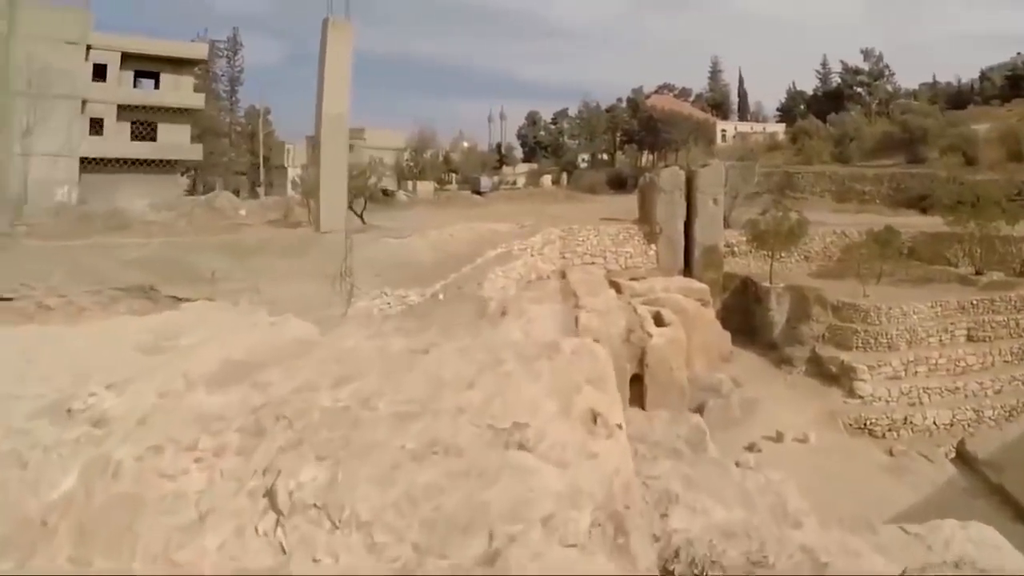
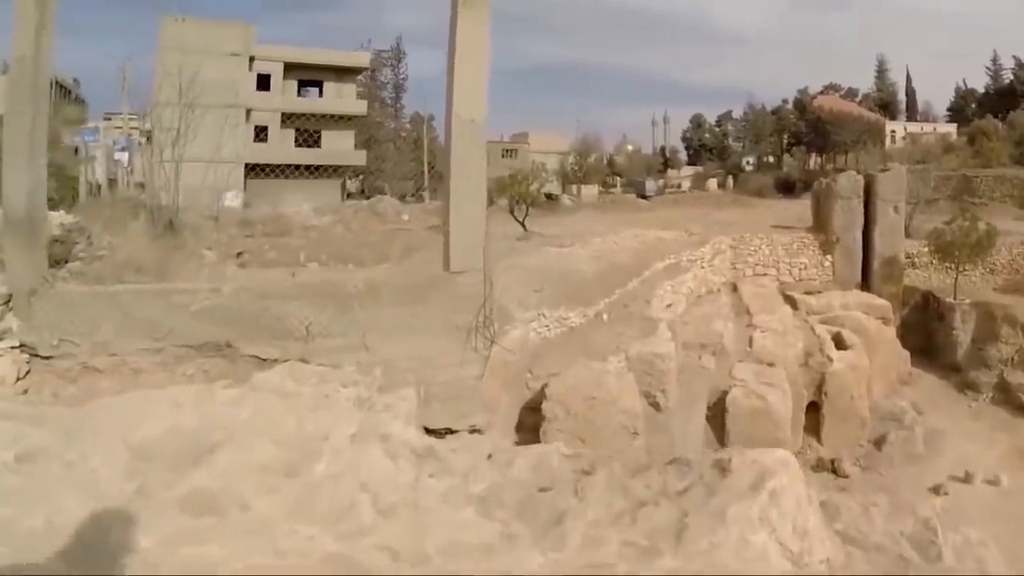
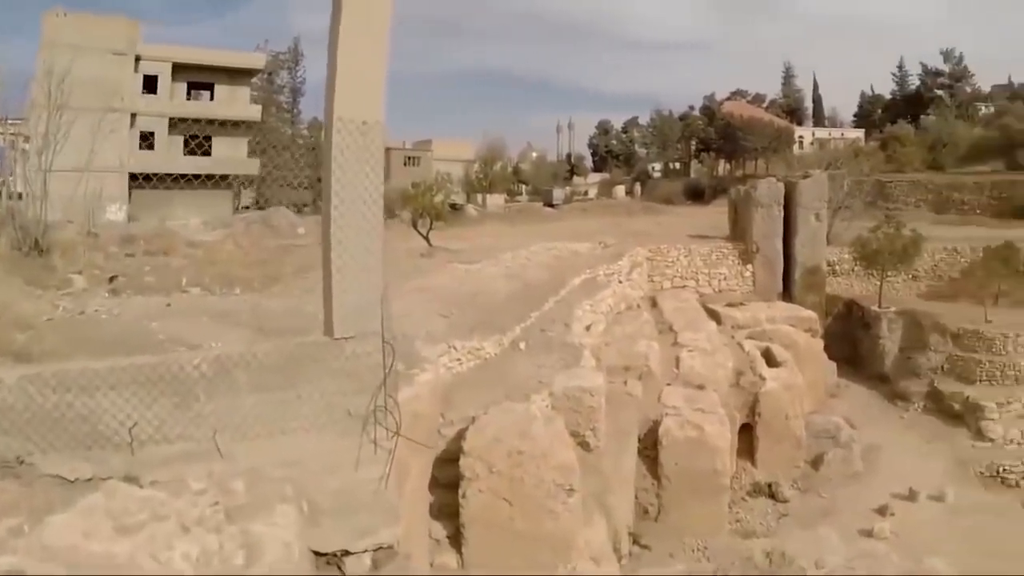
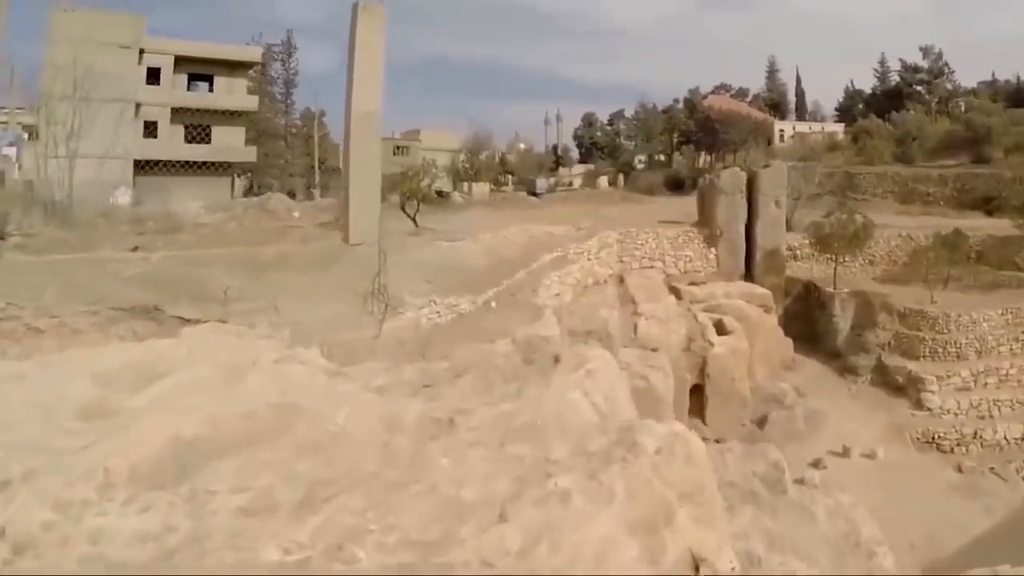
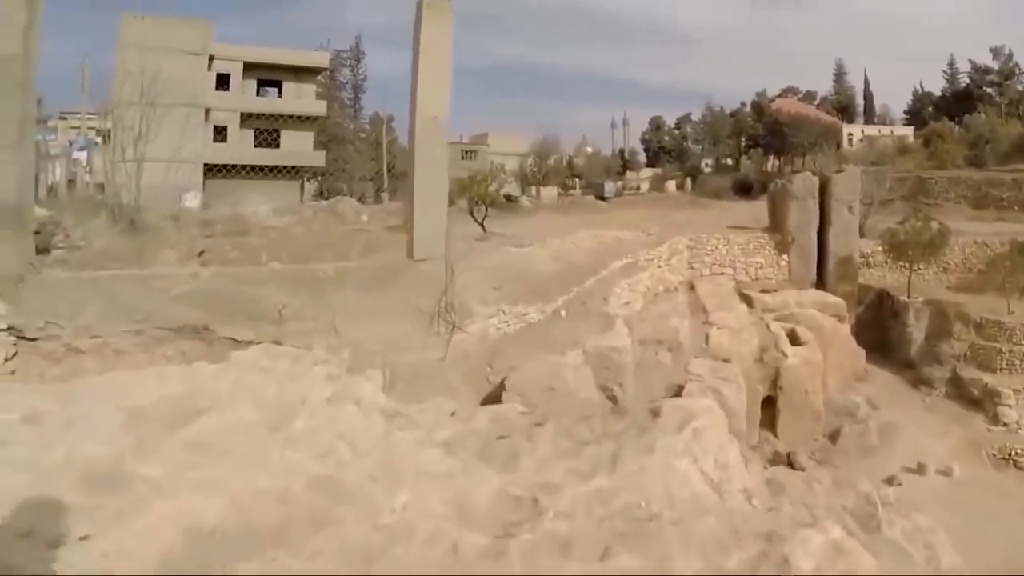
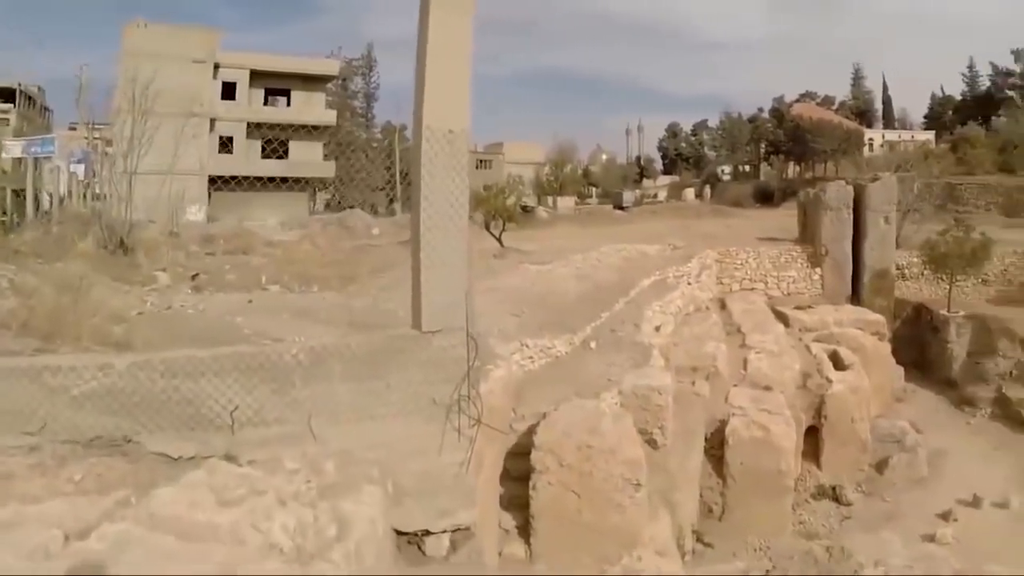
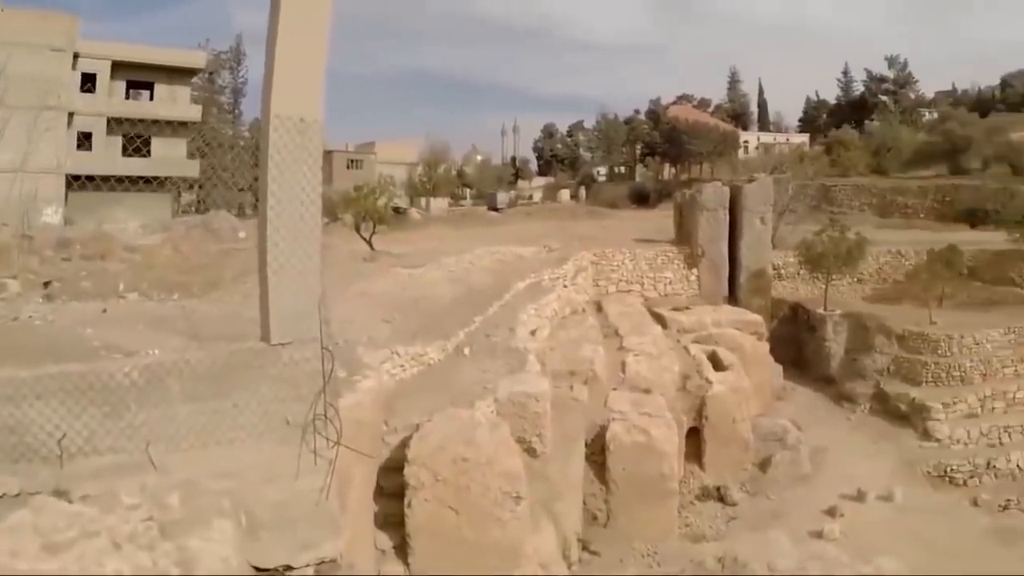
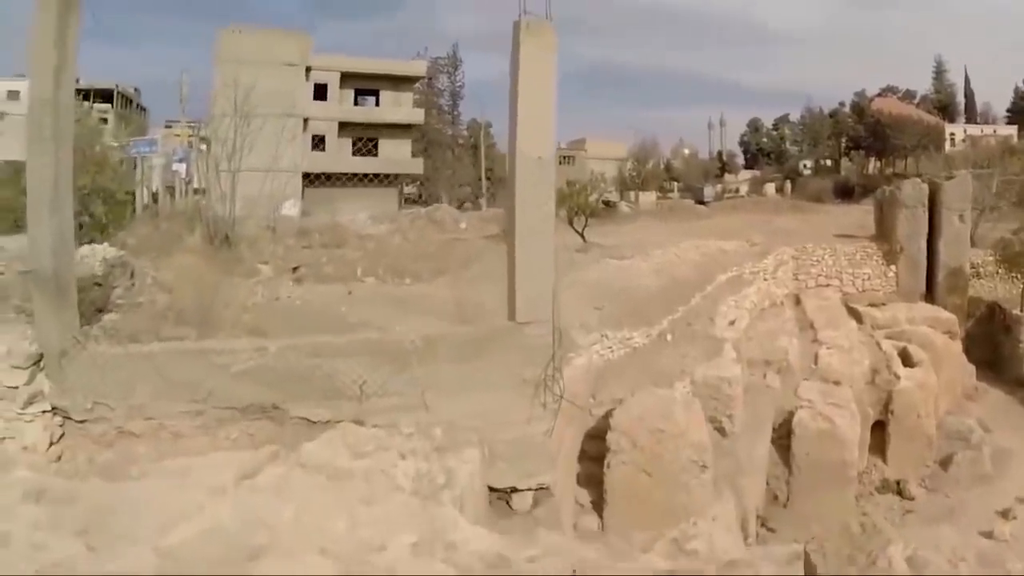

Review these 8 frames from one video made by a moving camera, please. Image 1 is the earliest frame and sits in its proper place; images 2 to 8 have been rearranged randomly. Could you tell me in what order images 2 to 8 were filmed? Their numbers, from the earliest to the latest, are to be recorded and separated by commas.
4, 5, 2, 8, 6, 3, 7
